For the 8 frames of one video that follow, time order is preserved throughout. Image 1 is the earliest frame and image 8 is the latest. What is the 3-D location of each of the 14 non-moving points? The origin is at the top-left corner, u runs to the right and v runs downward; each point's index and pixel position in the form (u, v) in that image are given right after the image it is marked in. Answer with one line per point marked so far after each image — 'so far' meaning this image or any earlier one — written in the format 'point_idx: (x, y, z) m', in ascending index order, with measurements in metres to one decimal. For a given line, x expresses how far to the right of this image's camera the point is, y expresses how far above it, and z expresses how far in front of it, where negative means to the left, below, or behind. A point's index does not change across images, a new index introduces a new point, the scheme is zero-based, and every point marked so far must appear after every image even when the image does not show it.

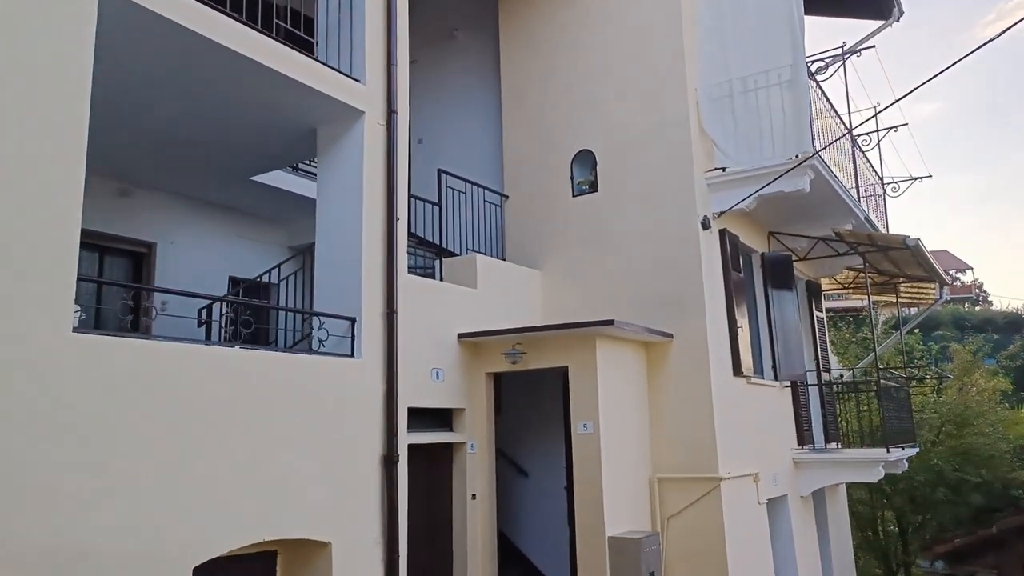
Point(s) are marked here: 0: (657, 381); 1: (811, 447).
0: (+1.4, -0.9, +7.3) m
1: (+3.7, -2.0, +9.3) m
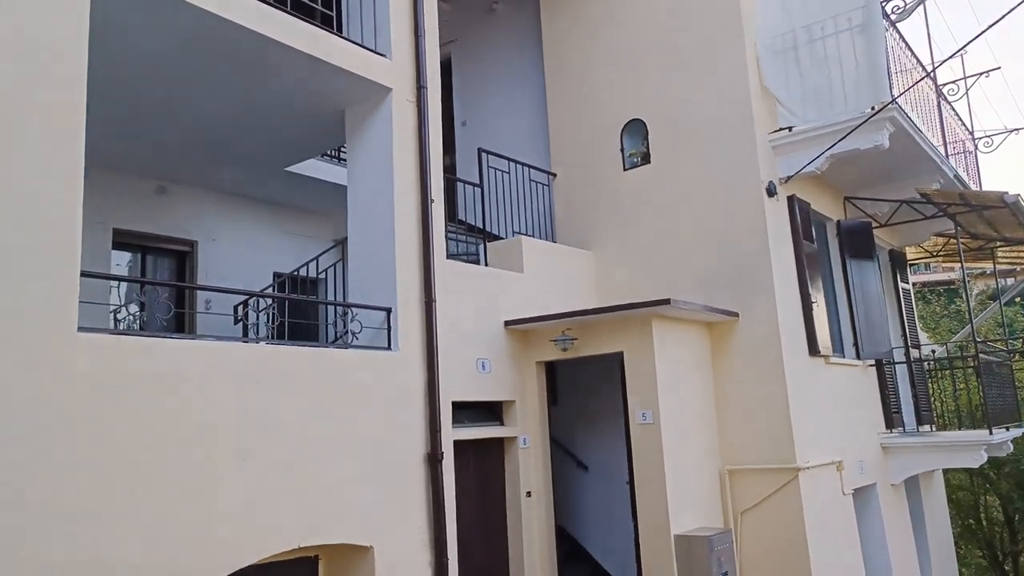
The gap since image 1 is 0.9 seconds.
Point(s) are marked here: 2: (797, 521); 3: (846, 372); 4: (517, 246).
0: (+1.9, -0.7, +6.7) m
1: (+4.4, -1.6, +8.5) m
2: (+2.3, -1.9, +6.1) m
3: (+3.3, -0.8, +7.6) m
4: (0.0, +0.4, +6.9) m
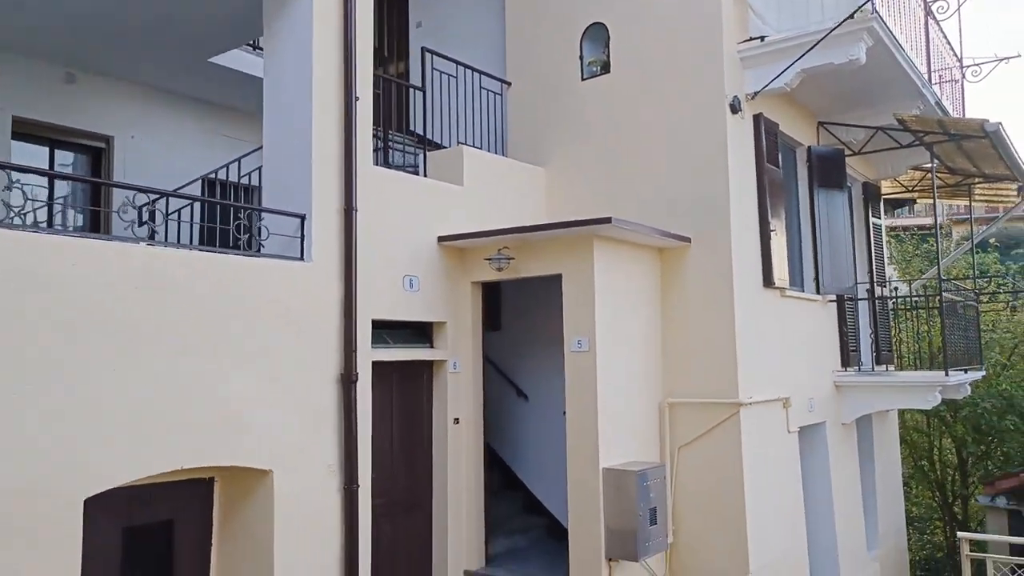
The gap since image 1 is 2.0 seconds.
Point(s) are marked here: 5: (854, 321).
0: (+1.3, 0.0, +6.3) m
1: (+3.8, -0.9, +8.2) m
2: (+1.7, -1.3, +5.9) m
3: (+2.8, -0.2, +7.2) m
4: (-0.5, +1.1, +6.3) m
5: (+3.8, -0.4, +8.3) m
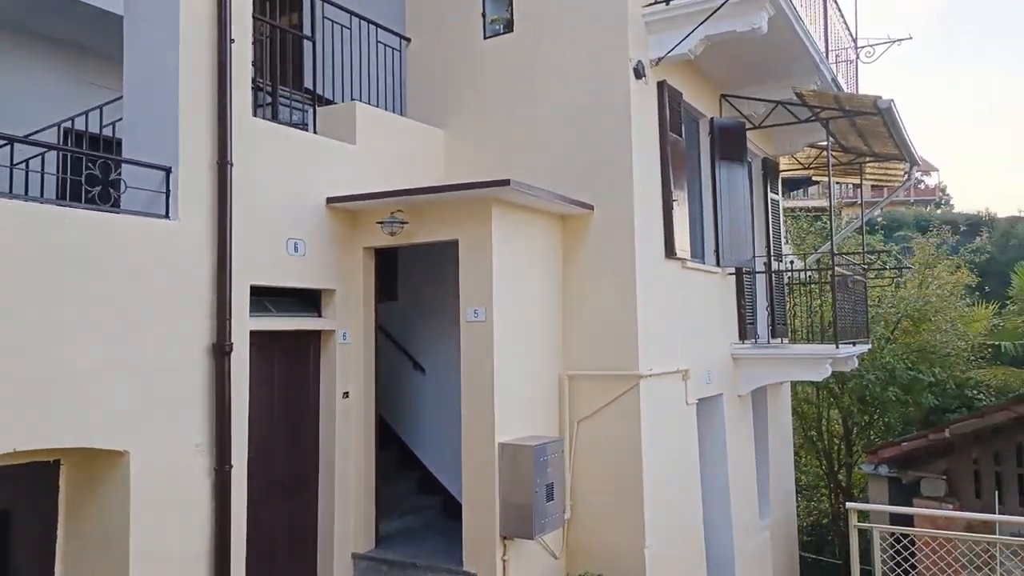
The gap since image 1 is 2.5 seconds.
0: (+0.5, +0.2, +6.1) m
1: (+2.7, -0.6, +8.3) m
2: (+0.9, -1.1, +5.7) m
3: (+1.8, +0.1, +7.2) m
4: (-1.3, +1.4, +5.9) m
5: (+2.7, -0.1, +8.4) m
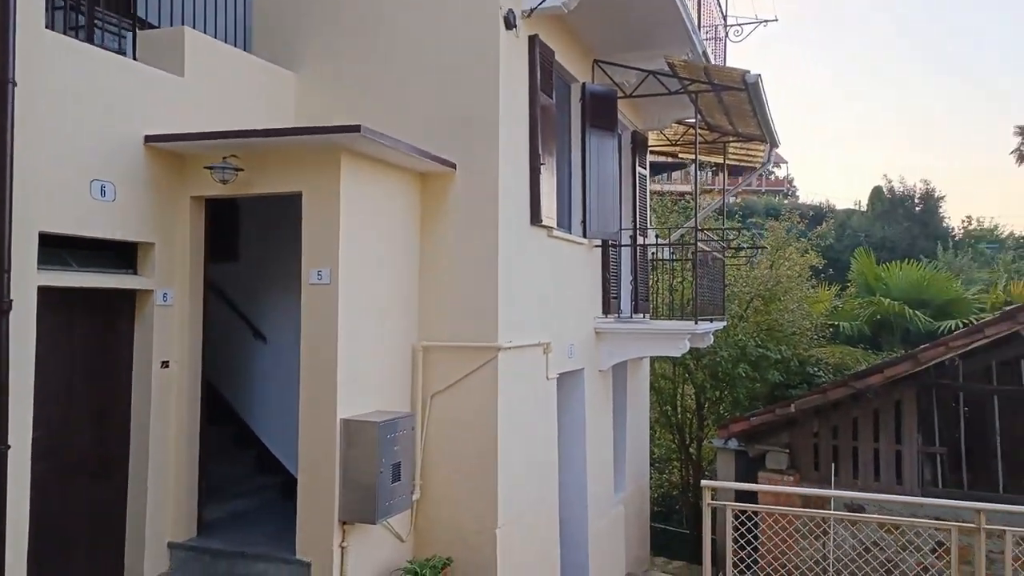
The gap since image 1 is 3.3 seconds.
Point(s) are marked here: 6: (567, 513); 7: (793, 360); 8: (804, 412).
0: (-0.6, +0.5, +5.6) m
1: (+1.1, -0.3, +8.2) m
2: (-0.2, -0.8, +5.4) m
3: (+0.5, +0.4, +6.9) m
4: (-2.3, +1.7, +5.1) m
5: (+1.1, +0.2, +8.3) m
6: (+0.5, -2.2, +7.4) m
7: (+4.3, -1.1, +11.5) m
8: (+3.1, -1.3, +8.0) m
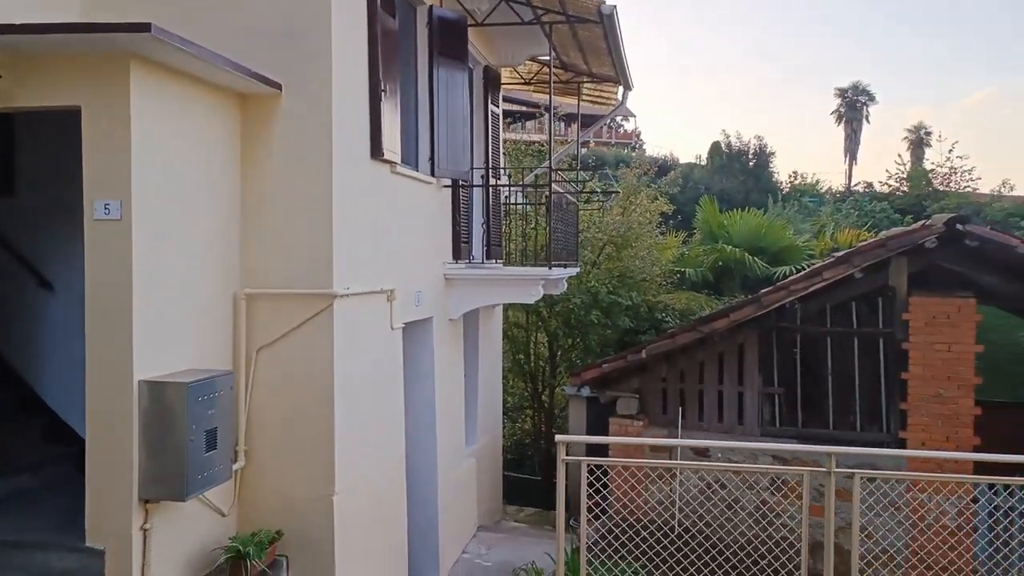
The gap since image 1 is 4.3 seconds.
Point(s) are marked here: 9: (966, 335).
0: (-1.7, +0.9, +4.9) m
1: (-0.5, +0.3, +7.8) m
2: (-1.2, -0.5, +4.8) m
3: (-0.8, +0.8, +6.4) m
4: (-3.2, +2.0, +4.0) m
5: (-0.5, +0.8, +7.8) m
6: (-0.9, -1.7, +7.0) m
7: (+2.0, -0.3, +11.7) m
8: (+1.5, -0.7, +8.1) m
9: (+4.2, -0.4, +6.9) m
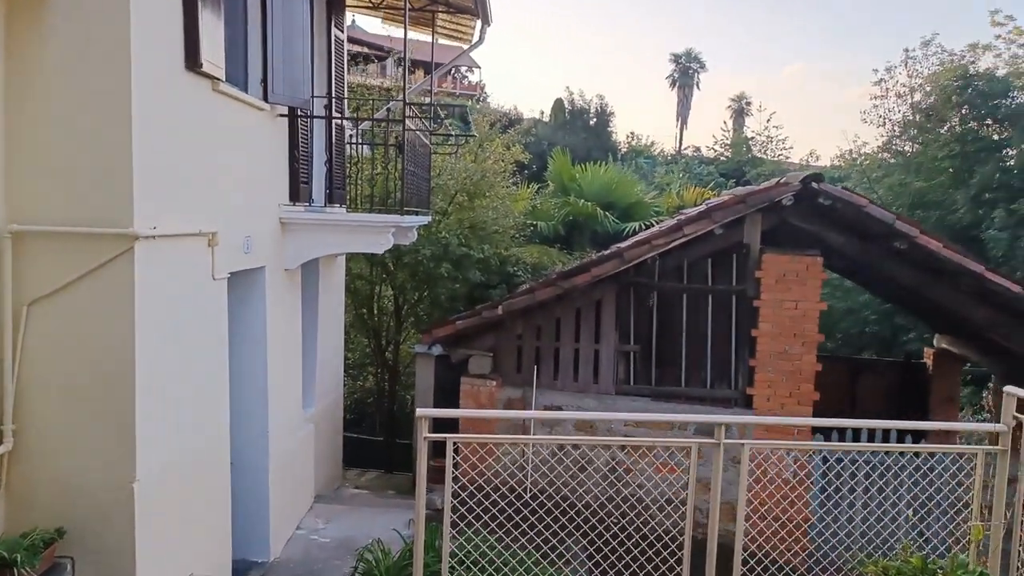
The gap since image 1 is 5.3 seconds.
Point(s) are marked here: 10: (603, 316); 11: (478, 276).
0: (-2.4, +1.2, +3.8) m
1: (-1.9, +0.8, +6.9) m
2: (-2.0, -0.2, +3.9) m
3: (-1.9, +1.2, +5.4) m
4: (-3.7, +2.3, +2.5) m
5: (-1.9, +1.3, +6.9) m
6: (-2.2, -1.2, +6.1) m
7: (-0.3, +0.4, +11.2) m
8: (0.0, -0.3, +7.6) m
9: (+2.8, 0.0, +7.1) m
10: (+0.9, -0.3, +7.7) m
11: (-0.5, +0.2, +11.2) m
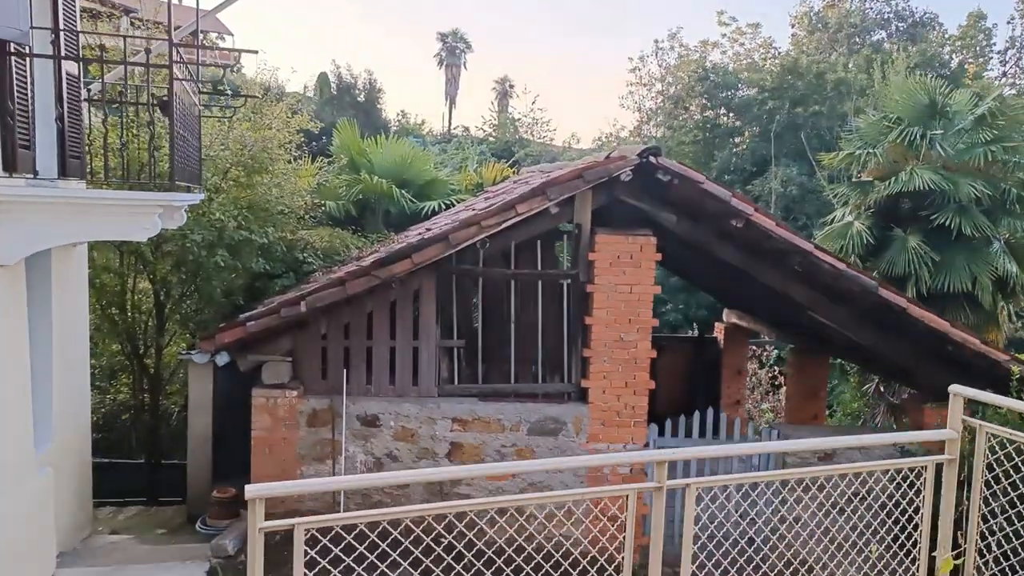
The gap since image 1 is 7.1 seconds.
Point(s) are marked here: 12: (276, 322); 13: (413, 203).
0: (-2.9, +1.1, +1.9) m
1: (-3.3, +0.7, +5.1) m
2: (-2.4, -0.2, +2.2) m
3: (-2.9, +1.2, +3.6) m
4: (-3.7, +2.1, +0.3) m
5: (-3.3, +1.3, +5.1) m
6: (-3.2, -1.3, +4.3) m
7: (-3.0, +0.6, +9.7) m
8: (-1.7, -0.2, +6.4) m
9: (+1.2, +0.1, +6.7) m
10: (-0.8, -0.2, +6.7) m
11: (-3.2, +0.3, +9.7) m
12: (-1.9, -0.3, +6.2) m
13: (-1.6, +1.4, +12.0) m
